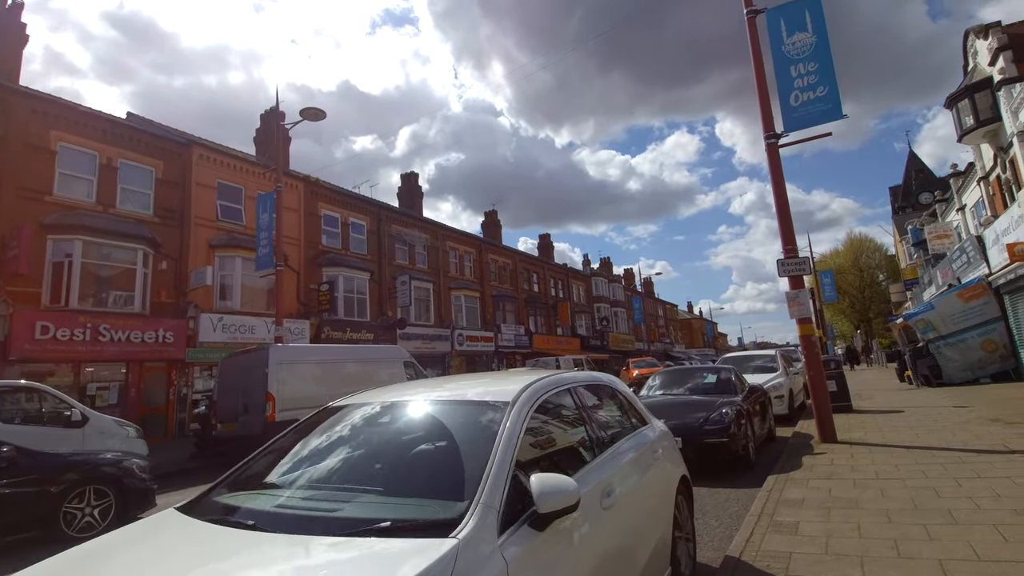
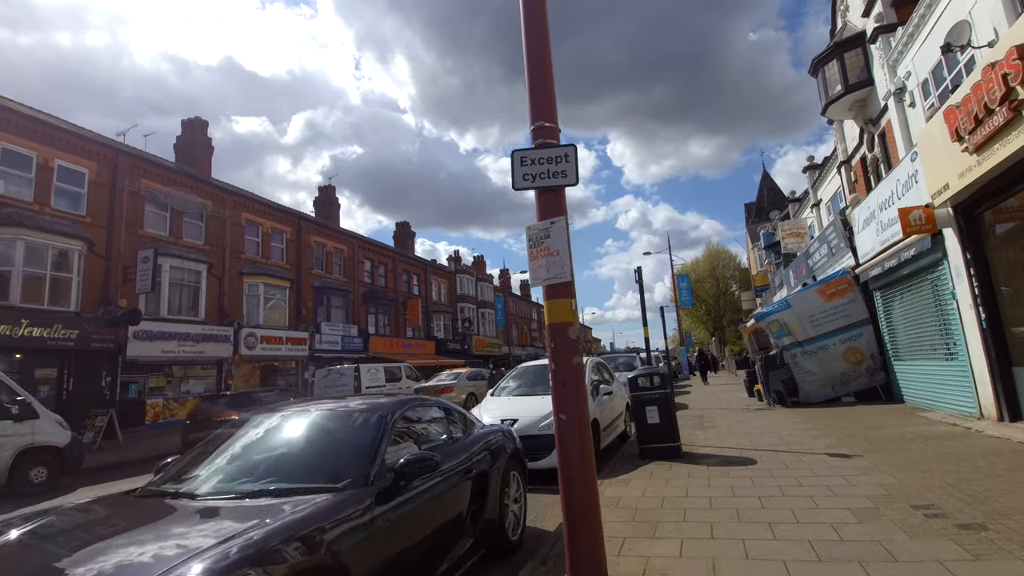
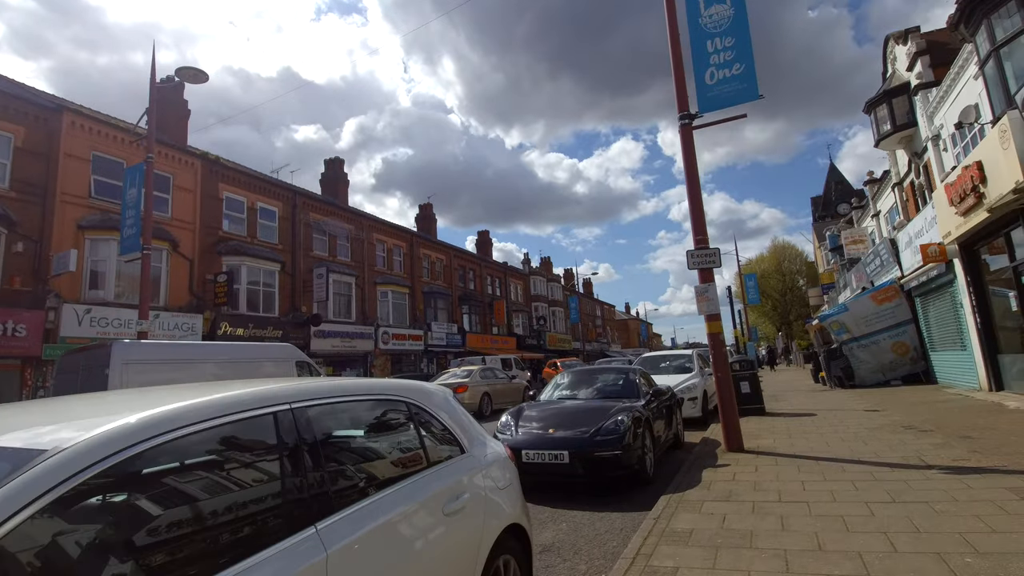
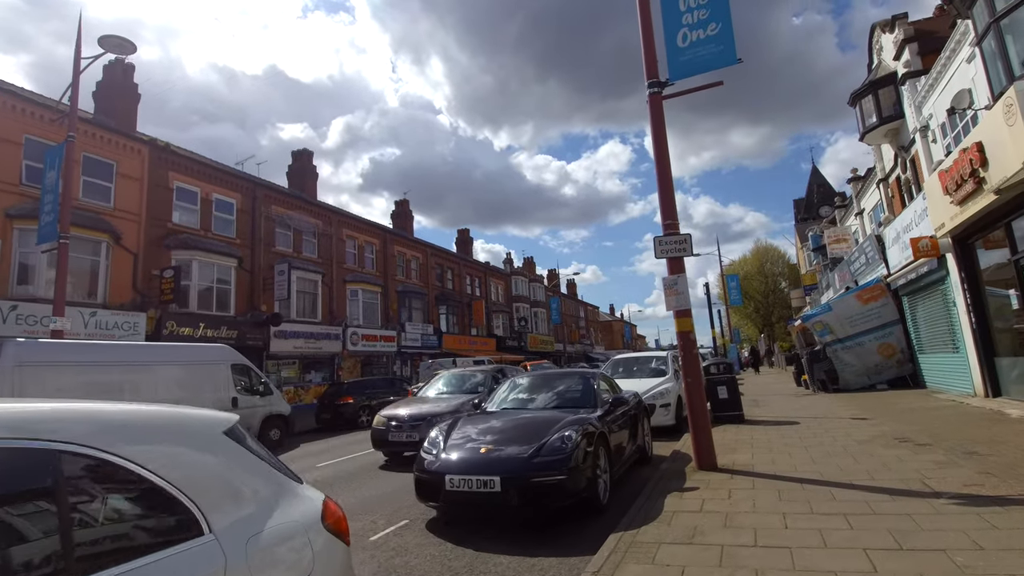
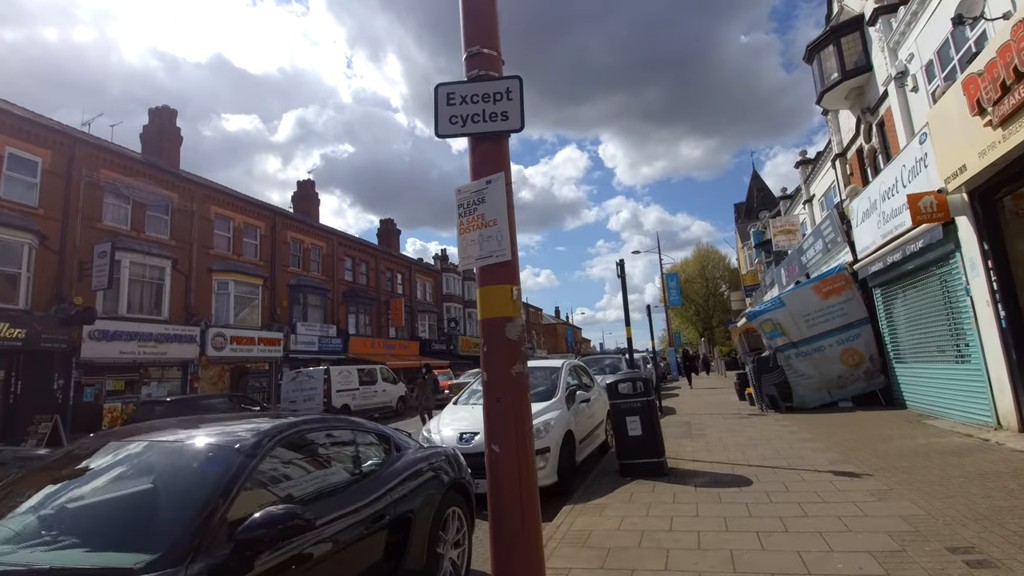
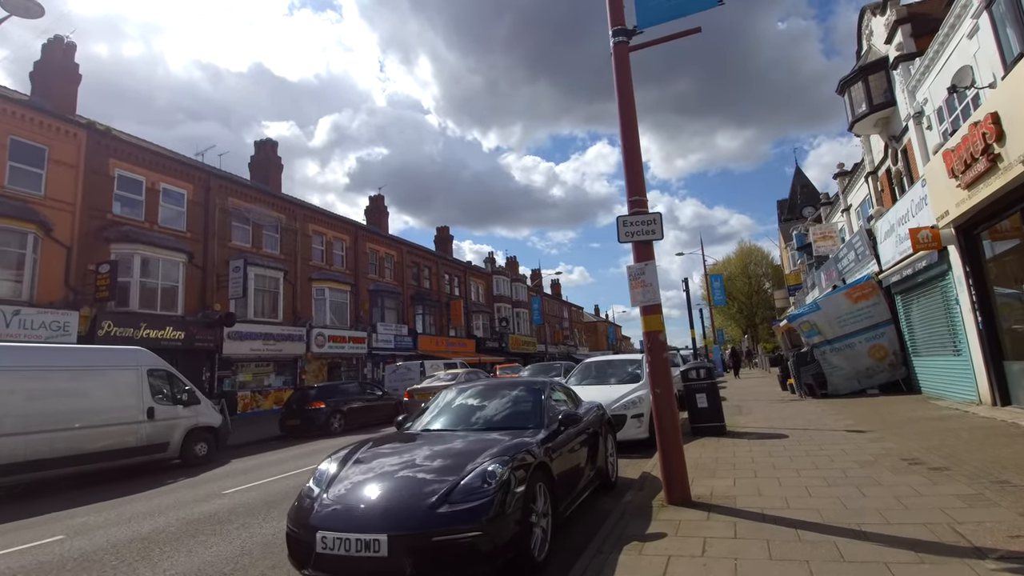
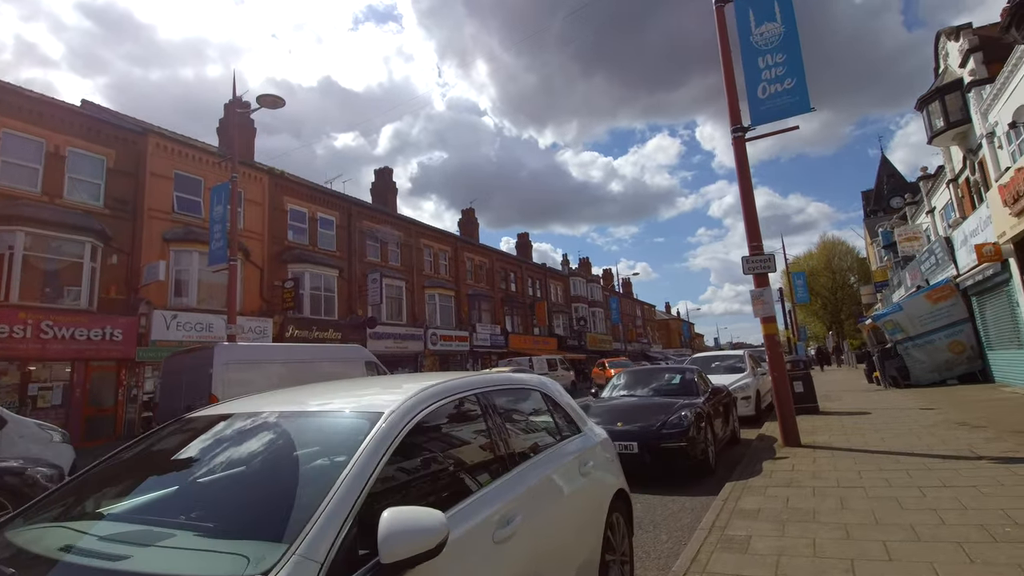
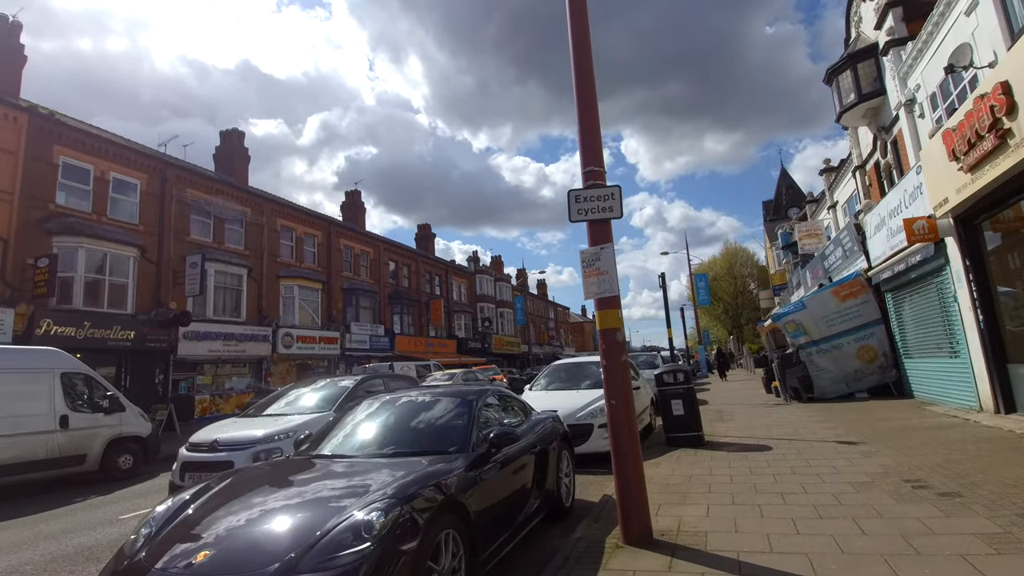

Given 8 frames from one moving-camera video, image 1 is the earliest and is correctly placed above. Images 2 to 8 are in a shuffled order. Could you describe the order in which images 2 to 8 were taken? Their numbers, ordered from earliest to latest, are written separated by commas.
7, 3, 4, 6, 8, 2, 5
